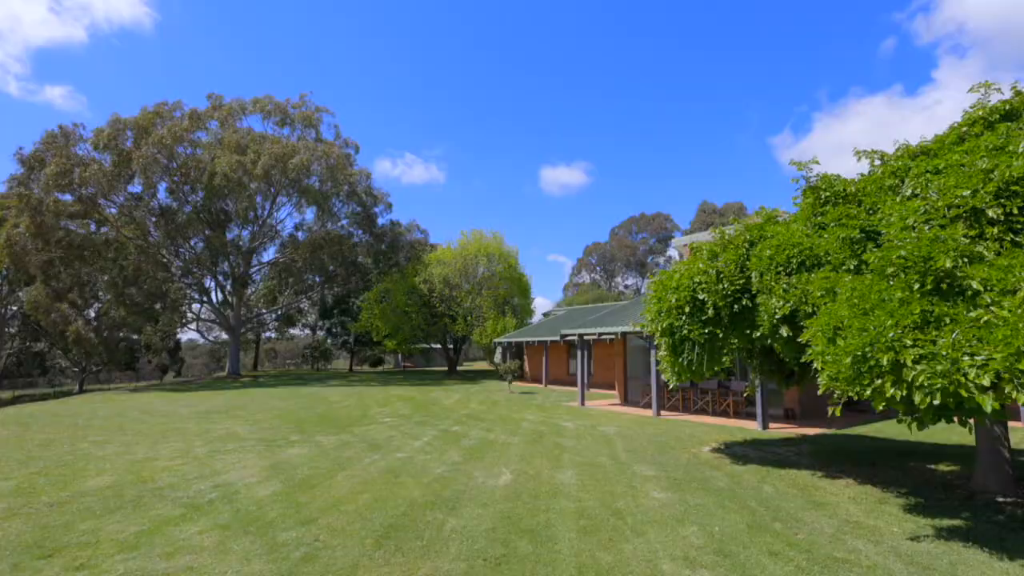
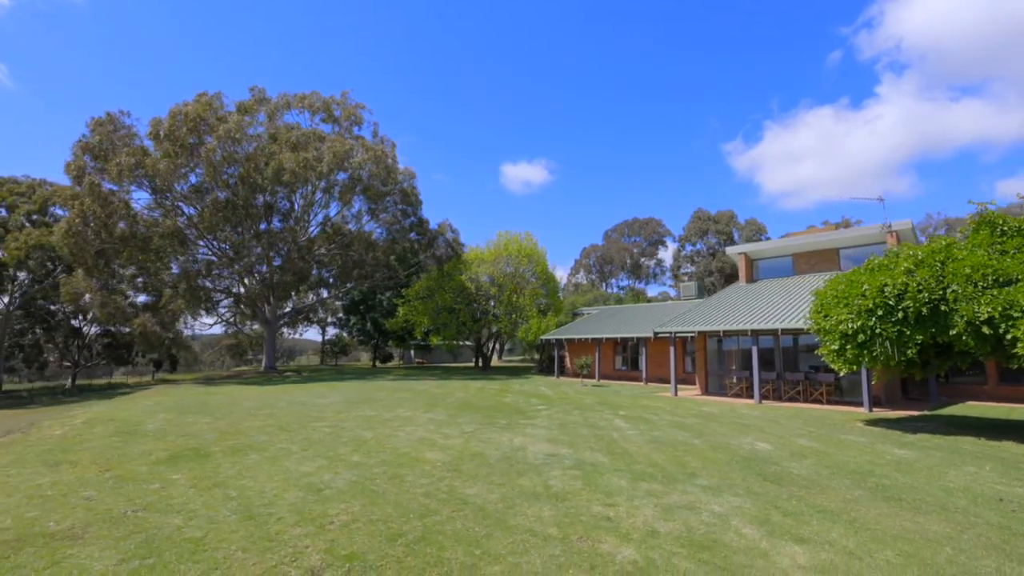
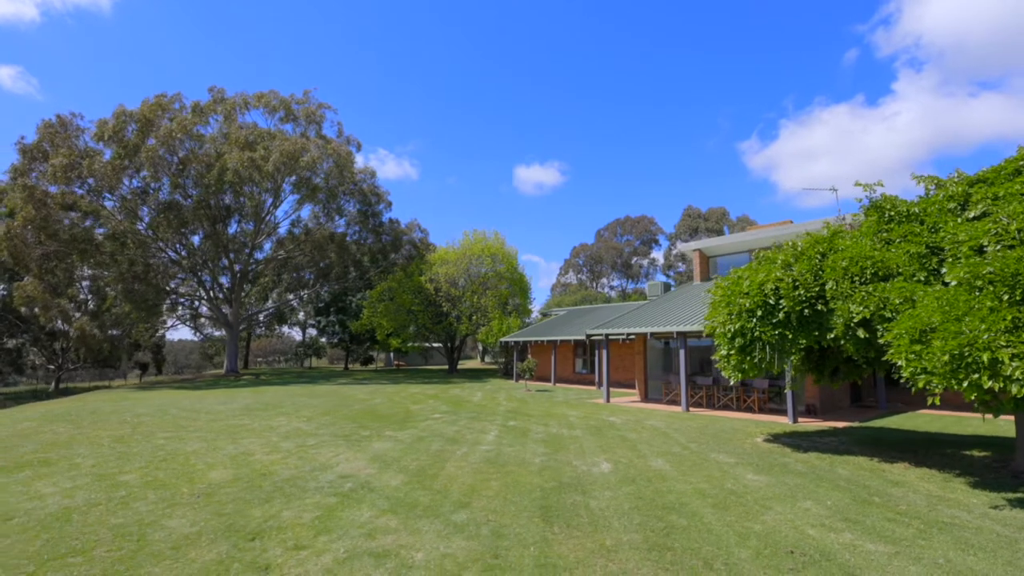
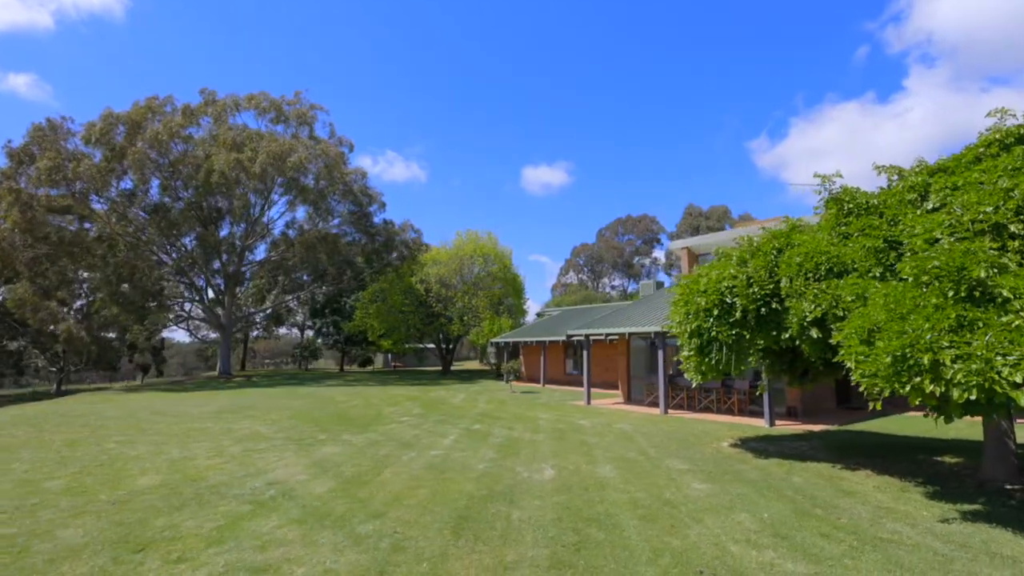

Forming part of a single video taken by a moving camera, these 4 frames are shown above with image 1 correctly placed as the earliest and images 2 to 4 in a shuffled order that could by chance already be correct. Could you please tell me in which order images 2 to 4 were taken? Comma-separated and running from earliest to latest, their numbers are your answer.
4, 3, 2
